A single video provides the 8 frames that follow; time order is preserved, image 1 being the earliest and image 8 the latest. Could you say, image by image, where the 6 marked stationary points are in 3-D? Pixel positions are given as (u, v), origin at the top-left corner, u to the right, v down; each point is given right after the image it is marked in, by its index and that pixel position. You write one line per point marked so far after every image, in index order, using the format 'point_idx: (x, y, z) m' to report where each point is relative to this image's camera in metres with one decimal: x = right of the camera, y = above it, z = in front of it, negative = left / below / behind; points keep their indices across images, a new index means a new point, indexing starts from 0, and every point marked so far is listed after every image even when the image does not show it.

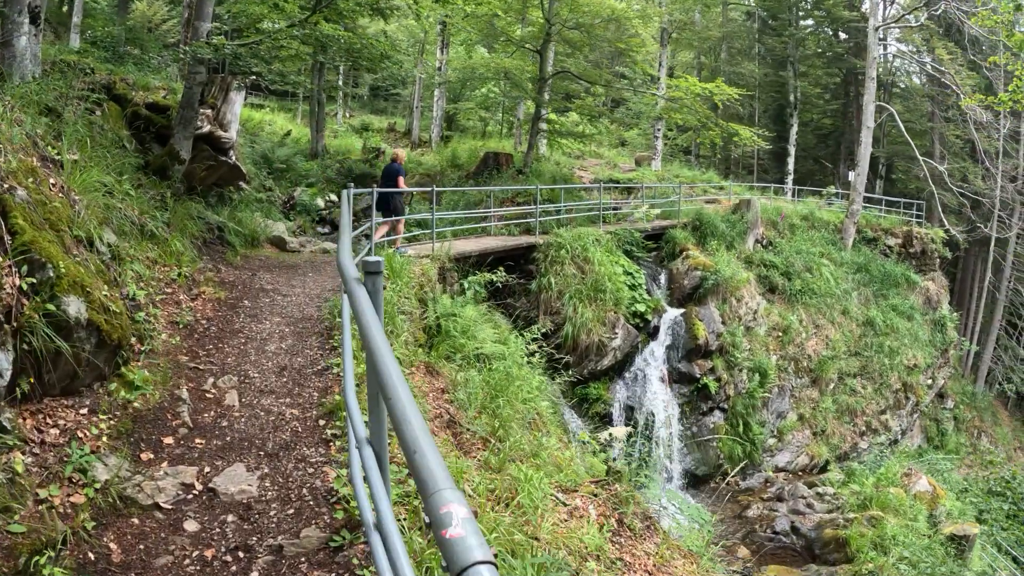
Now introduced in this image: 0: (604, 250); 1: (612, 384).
0: (+1.4, +0.6, +10.4) m
1: (+1.4, -1.4, +9.7) m
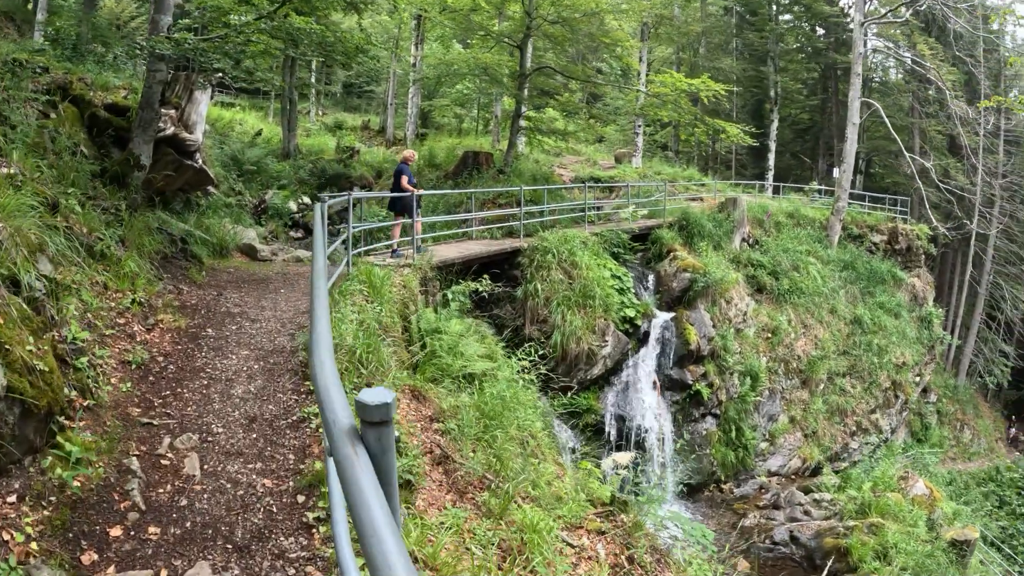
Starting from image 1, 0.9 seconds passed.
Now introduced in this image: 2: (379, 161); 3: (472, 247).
0: (+1.2, +0.6, +10.0) m
1: (+1.2, -1.5, +9.3) m
2: (-3.6, +3.4, +17.3) m
3: (-0.6, +0.6, +9.0) m
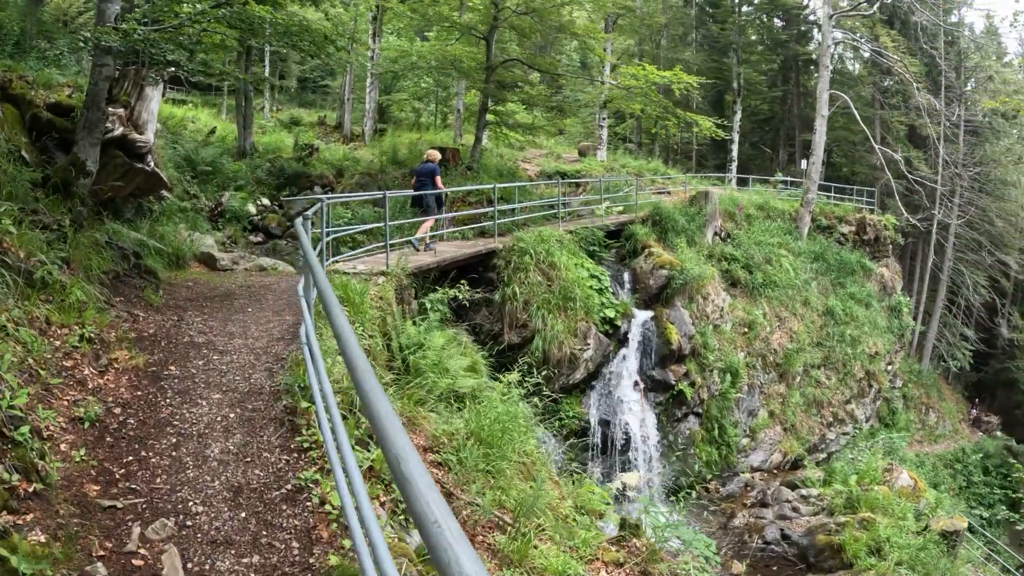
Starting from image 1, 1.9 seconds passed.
0: (+0.9, +0.5, +9.7) m
1: (+1.0, -1.5, +9.0) m
2: (-4.5, +3.4, +16.7) m
3: (-0.8, +0.5, +8.6) m
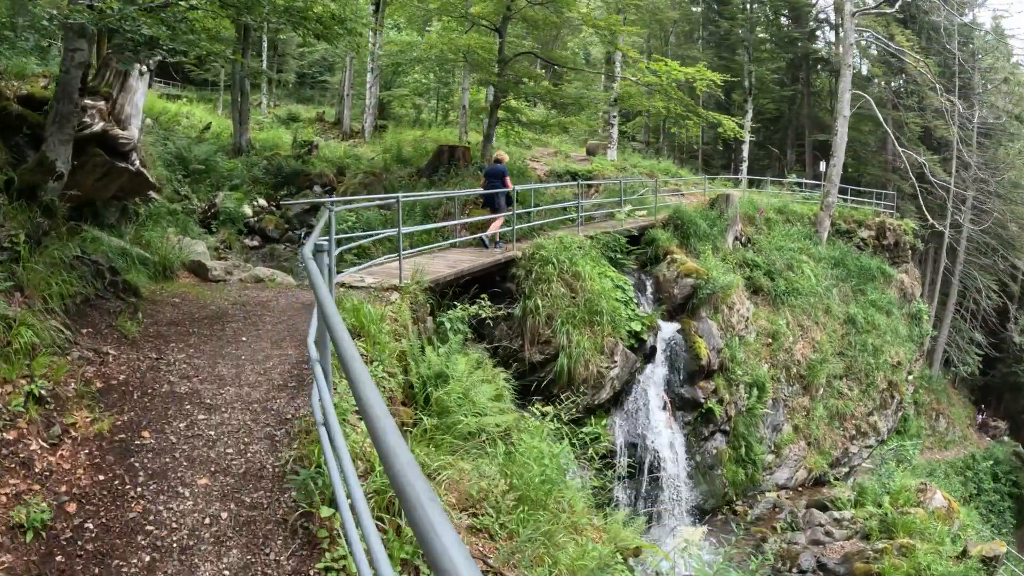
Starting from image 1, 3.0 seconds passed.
0: (+1.1, +0.4, +9.0) m
1: (+1.2, -1.7, +8.3) m
2: (-4.3, +3.3, +15.9) m
3: (-0.6, +0.4, +7.9) m
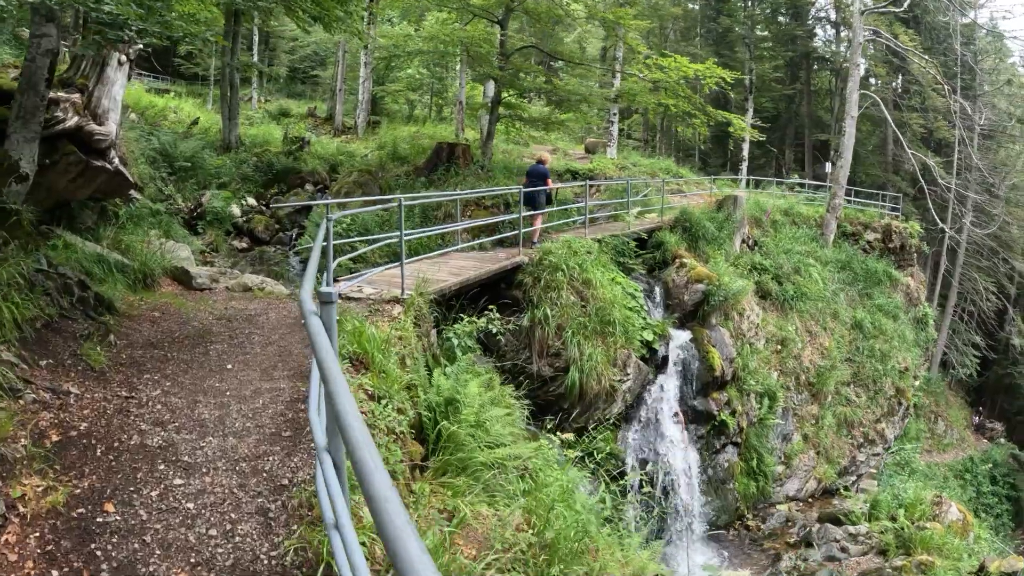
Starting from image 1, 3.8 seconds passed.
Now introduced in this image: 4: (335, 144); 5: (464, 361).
0: (+1.2, +0.3, +8.5) m
1: (+1.3, -1.8, +7.8) m
2: (-4.3, +3.2, +15.4) m
3: (-0.5, +0.3, +7.4) m
4: (-5.0, +4.1, +18.2) m
5: (-0.4, -0.6, +5.0) m
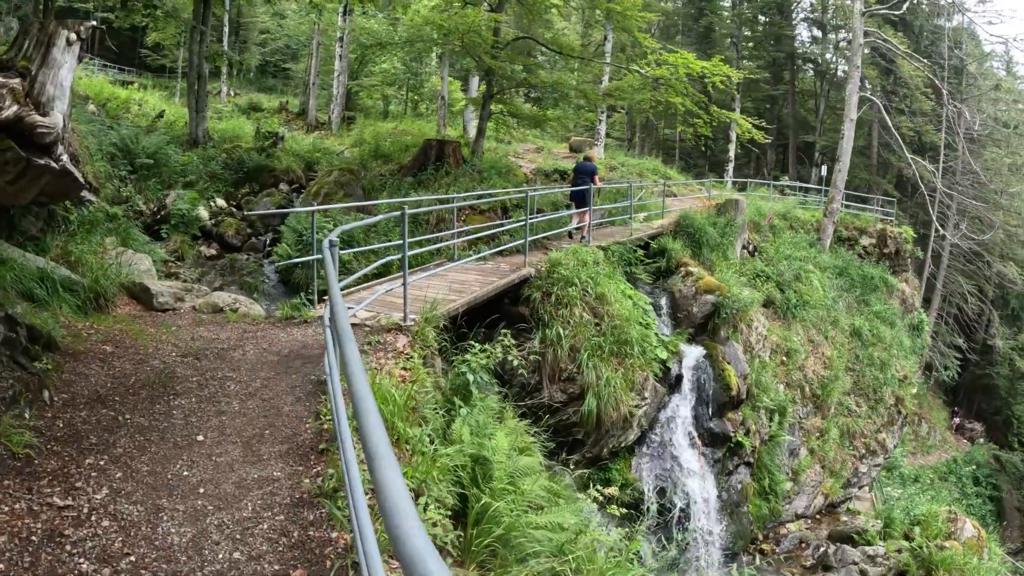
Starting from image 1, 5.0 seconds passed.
0: (+1.2, +0.1, +7.8) m
1: (+1.4, -1.9, +7.1) m
2: (-4.6, +3.1, +14.4) m
3: (-0.4, +0.1, +6.6) m
4: (-5.4, +4.0, +17.2) m
5: (-0.2, -0.8, +4.3) m
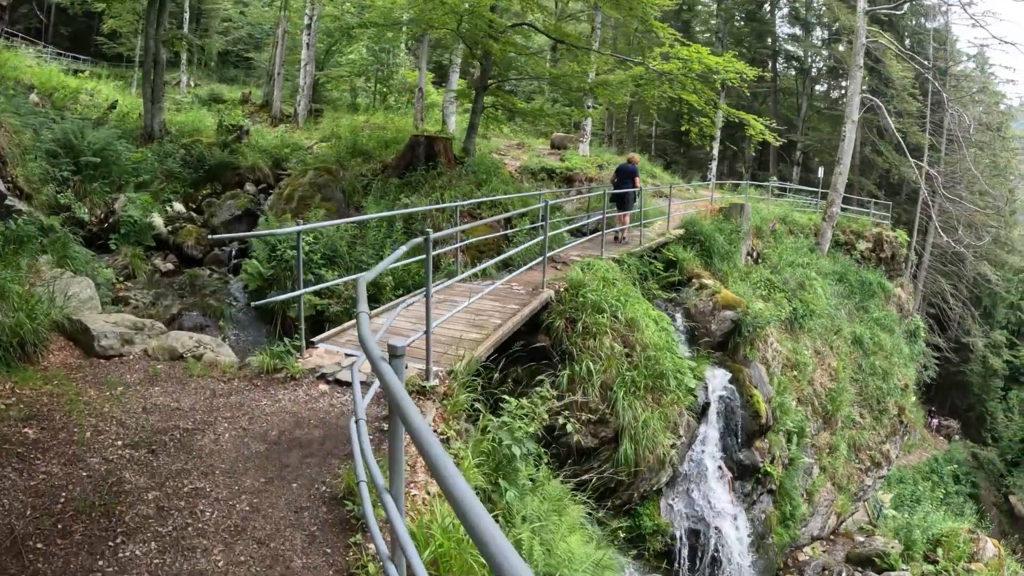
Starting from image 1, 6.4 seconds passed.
0: (+1.3, -0.1, +6.9) m
1: (+1.5, -2.2, +6.3) m
2: (-4.8, +2.9, +13.2) m
3: (-0.2, -0.1, +5.6) m
4: (-5.8, +3.8, +15.9) m
5: (+0.1, -1.0, +3.3) m
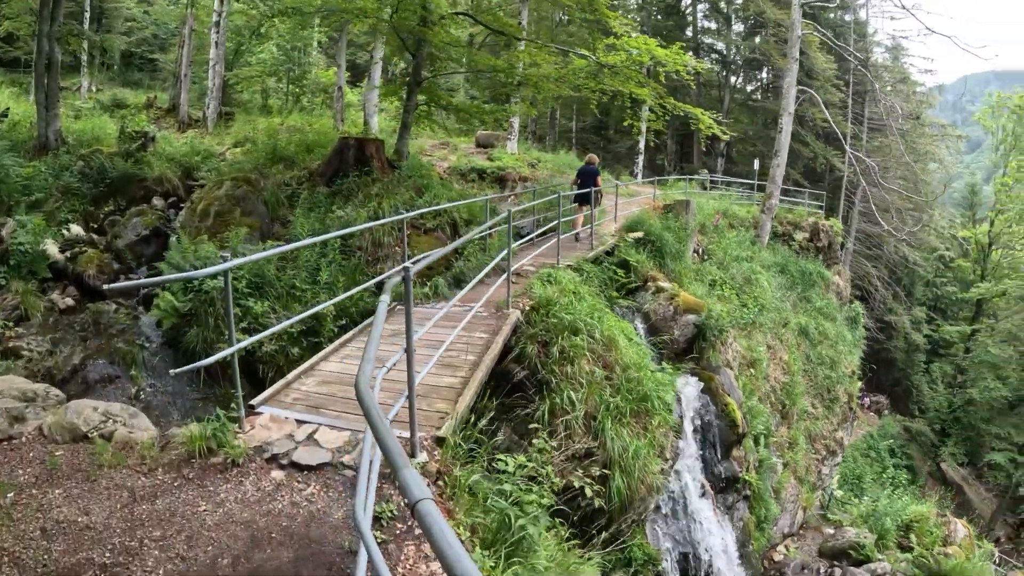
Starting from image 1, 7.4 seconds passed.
0: (+0.9, -0.2, +6.4) m
1: (+1.3, -2.3, +5.8) m
2: (-6.0, +2.4, +12.0) m
3: (-0.5, -0.4, +5.0) m
4: (-7.3, +3.3, +14.6) m
5: (+0.2, -1.2, +2.7) m
